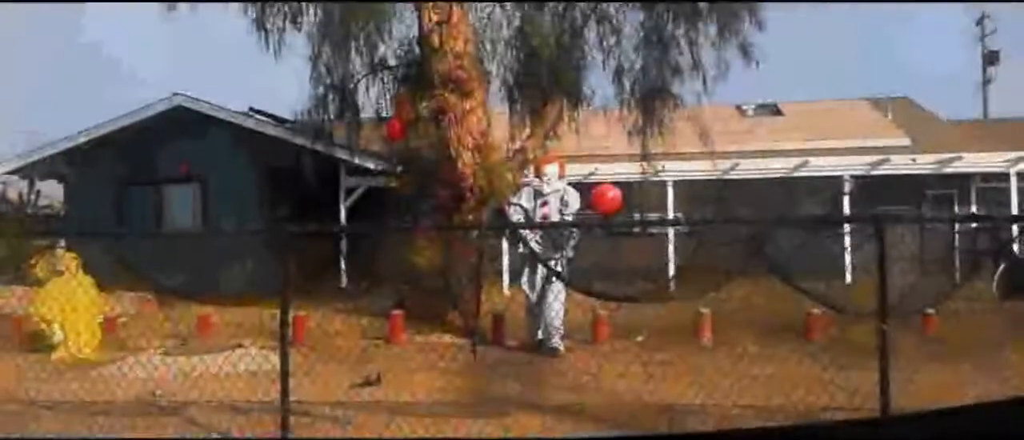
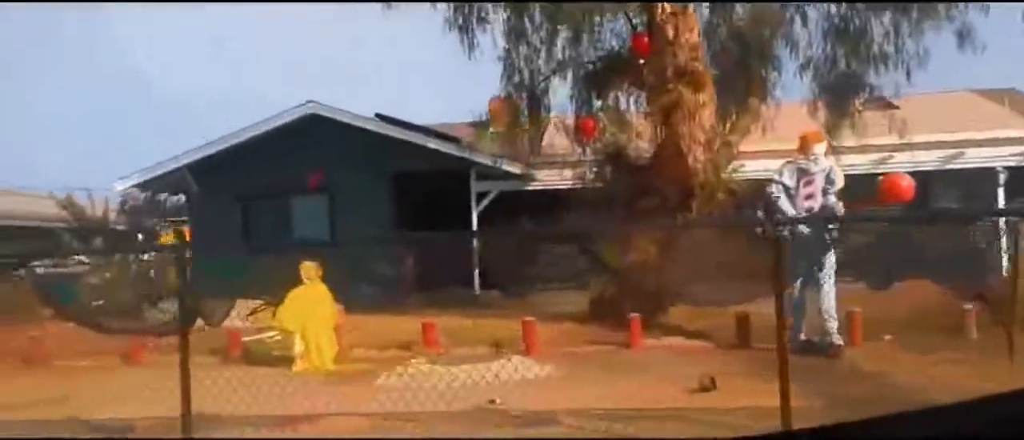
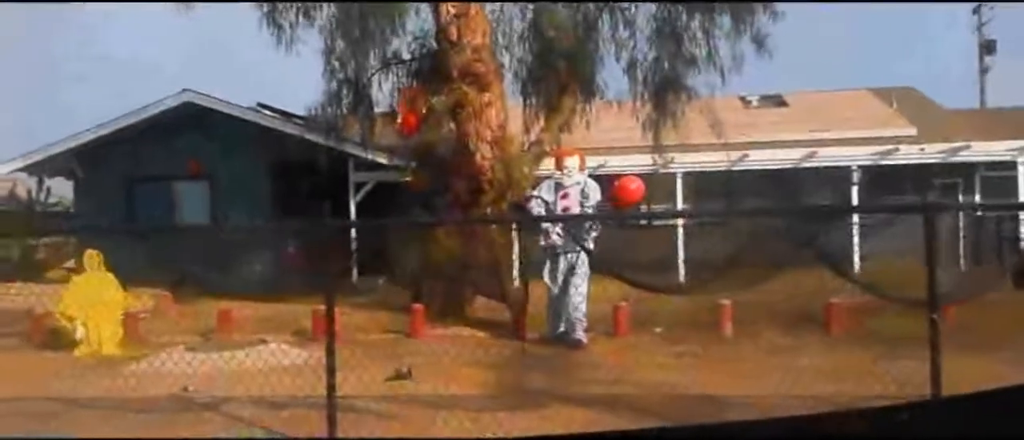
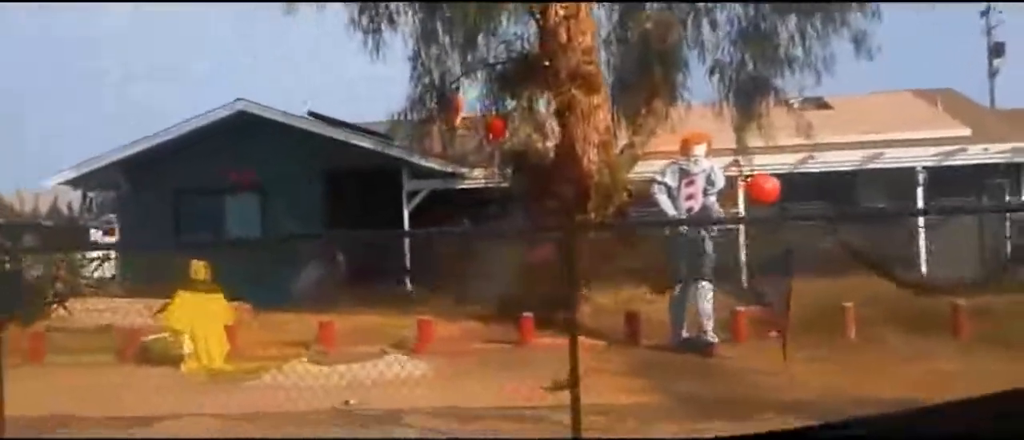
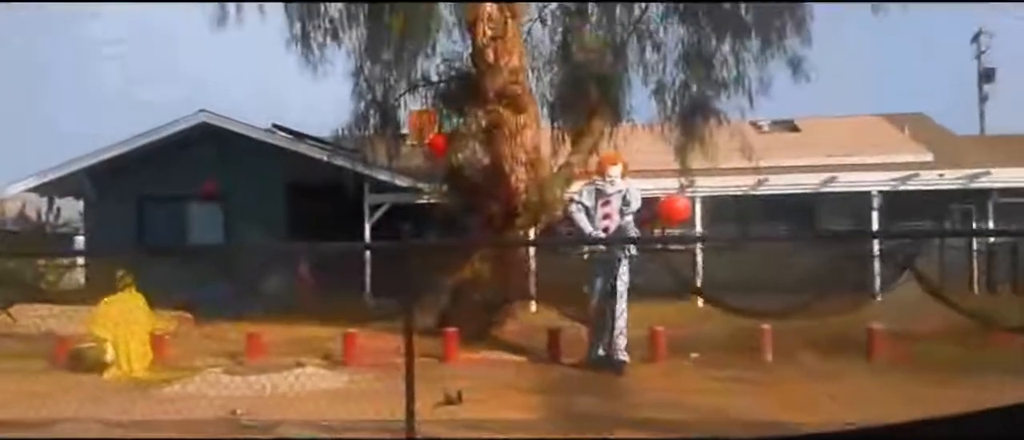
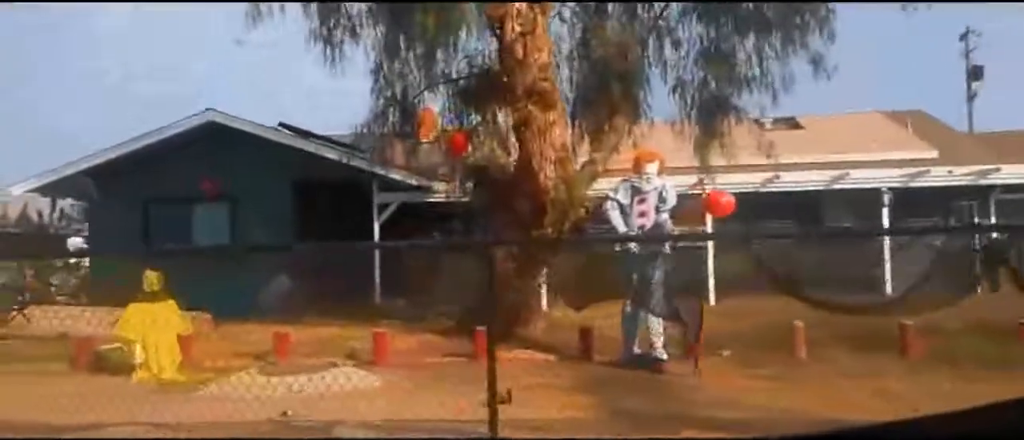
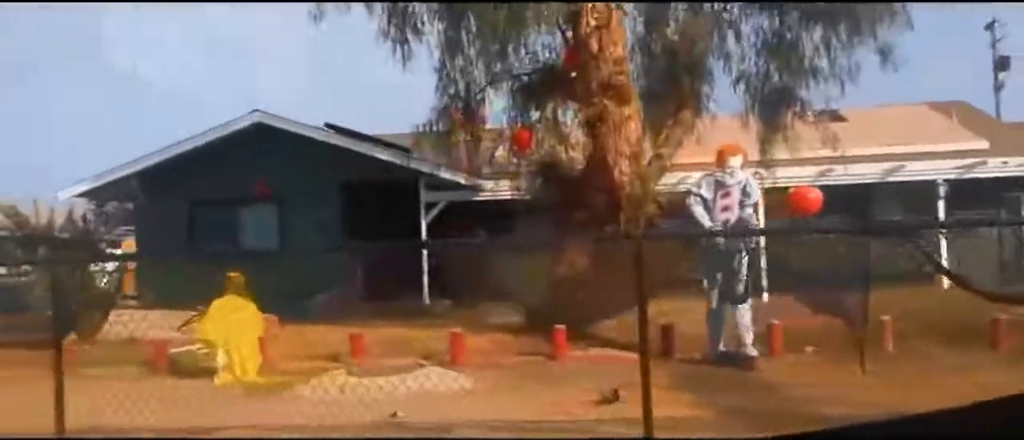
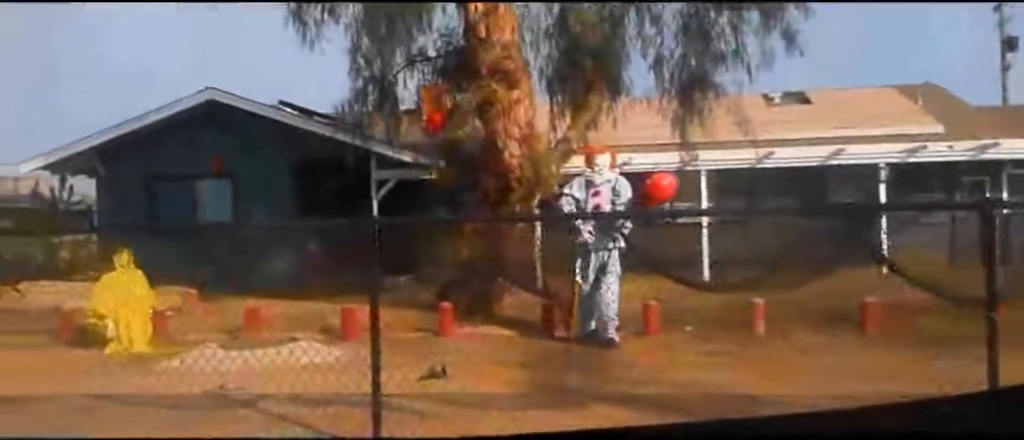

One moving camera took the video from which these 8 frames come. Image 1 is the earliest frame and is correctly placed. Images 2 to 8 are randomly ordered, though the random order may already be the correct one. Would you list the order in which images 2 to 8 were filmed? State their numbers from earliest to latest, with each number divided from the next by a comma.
3, 8, 5, 6, 4, 7, 2
